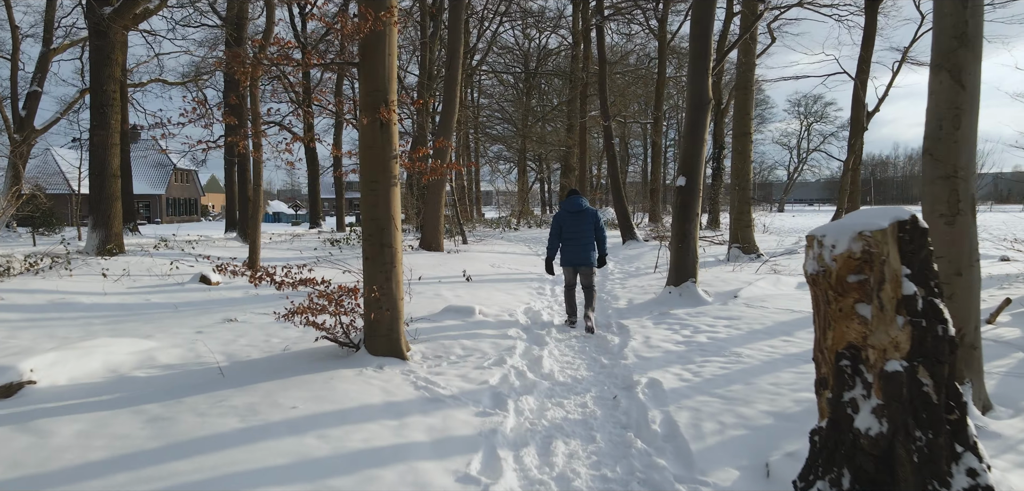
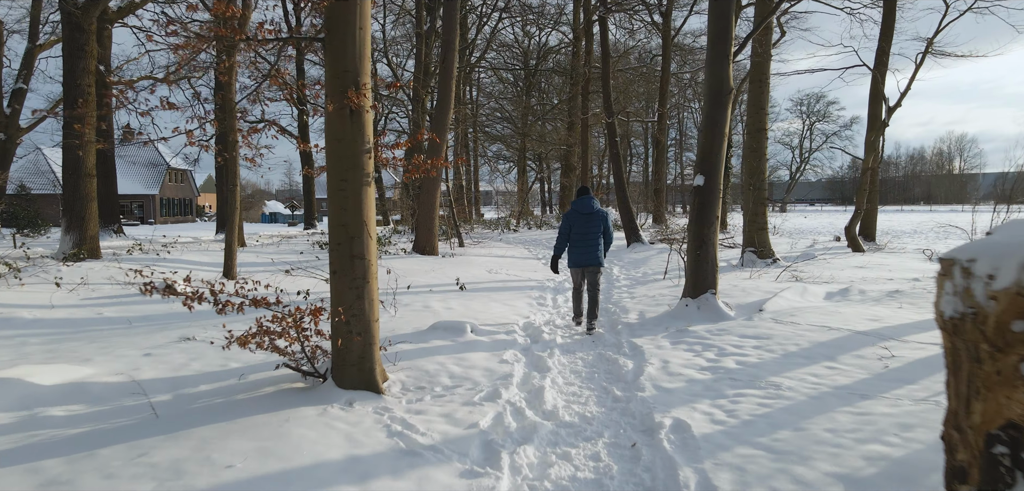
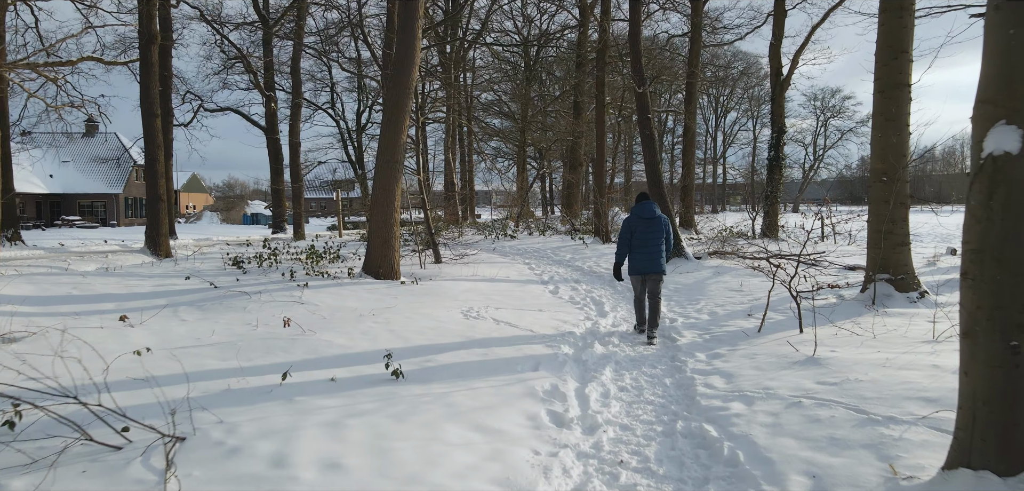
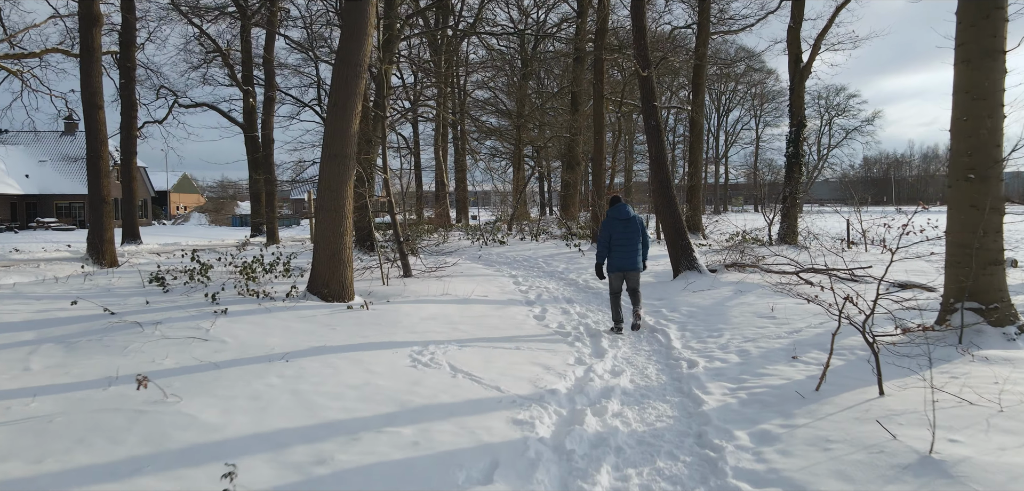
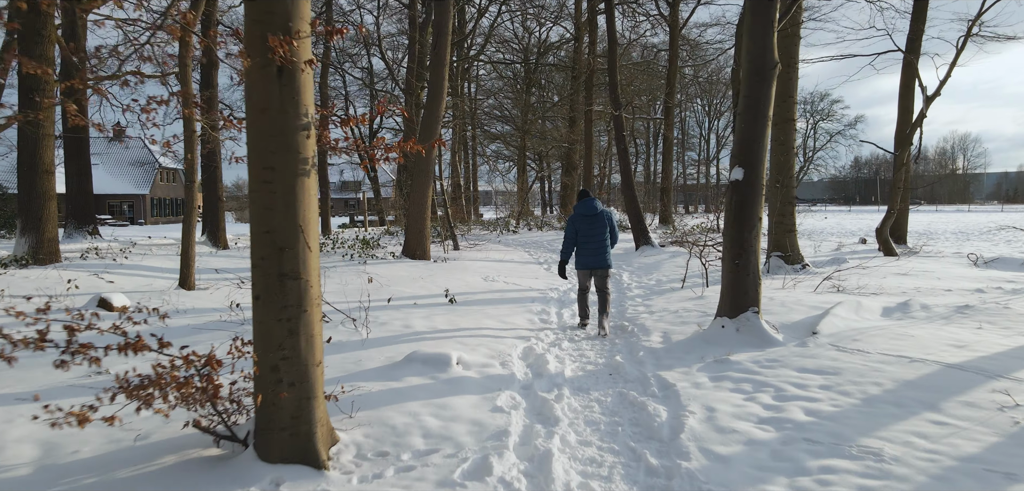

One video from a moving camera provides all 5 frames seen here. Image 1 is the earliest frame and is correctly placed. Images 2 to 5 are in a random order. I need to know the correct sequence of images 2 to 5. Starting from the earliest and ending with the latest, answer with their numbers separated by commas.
2, 5, 3, 4
